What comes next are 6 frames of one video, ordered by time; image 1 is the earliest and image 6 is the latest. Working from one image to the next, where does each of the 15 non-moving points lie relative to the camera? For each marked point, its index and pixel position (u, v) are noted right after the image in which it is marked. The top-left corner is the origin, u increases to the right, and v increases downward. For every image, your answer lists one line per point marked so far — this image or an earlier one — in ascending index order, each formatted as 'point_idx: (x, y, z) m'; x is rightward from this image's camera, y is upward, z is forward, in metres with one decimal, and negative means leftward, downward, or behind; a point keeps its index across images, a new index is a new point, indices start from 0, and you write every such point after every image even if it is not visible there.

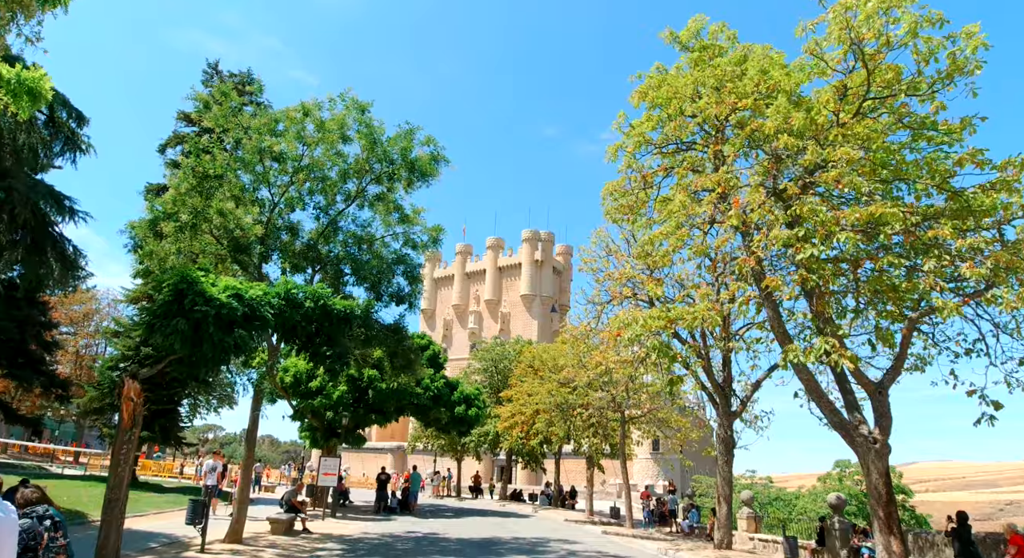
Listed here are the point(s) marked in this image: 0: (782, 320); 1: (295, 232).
0: (+4.3, -0.6, +9.9) m
1: (-4.9, +1.1, +14.3) m
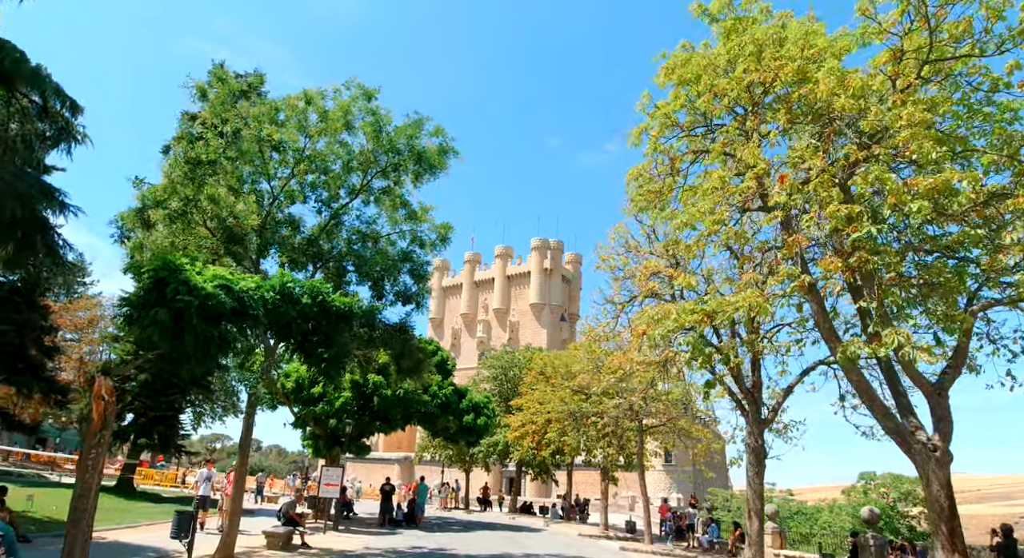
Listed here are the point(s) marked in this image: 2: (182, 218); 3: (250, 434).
0: (+4.6, -0.5, +9.0) m
1: (-4.7, +1.1, +13.4) m
2: (-6.3, +1.2, +12.1) m
3: (-4.9, -2.9, +11.6) m
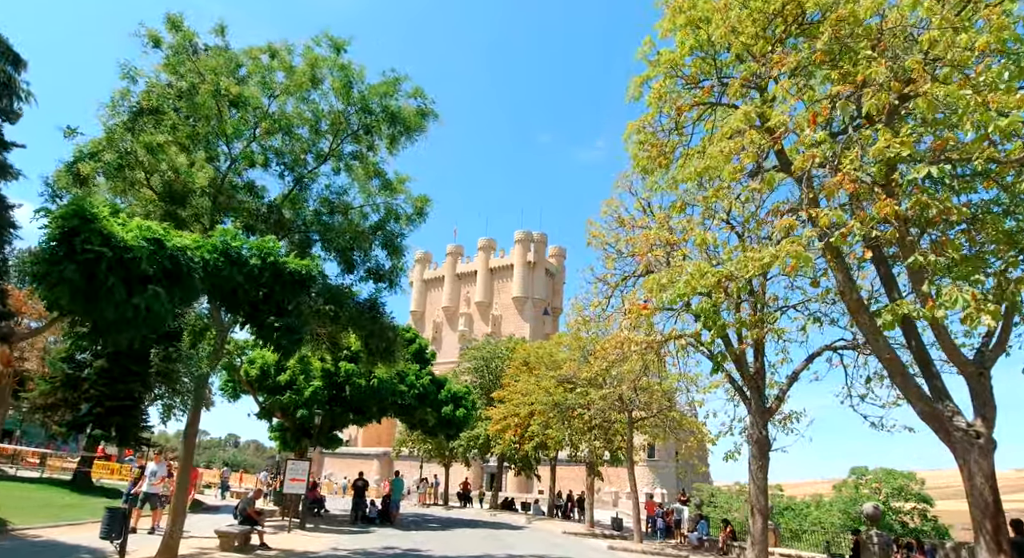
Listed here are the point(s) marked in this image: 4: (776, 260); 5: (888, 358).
0: (+4.3, 0.0, +7.9) m
1: (-5.0, +1.7, +12.1) m
2: (-6.6, +1.8, +10.7) m
3: (-5.2, -2.4, +10.3) m
4: (+3.4, +0.3, +8.0) m
5: (+4.6, -1.0, +7.6) m
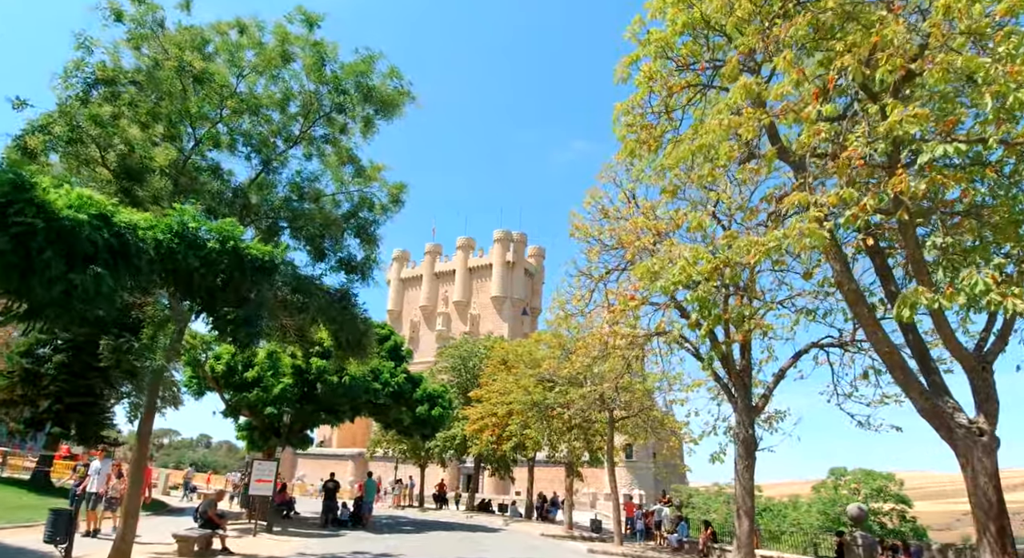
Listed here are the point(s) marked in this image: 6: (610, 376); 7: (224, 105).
0: (+4.1, +0.1, +7.5) m
1: (-5.3, +1.9, +11.4) m
2: (-6.9, +2.0, +9.9) m
3: (-5.6, -2.2, +9.6) m
4: (+3.2, +0.4, +7.6) m
5: (+4.4, -0.9, +7.2) m
6: (+2.6, -2.6, +16.7) m
7: (-5.4, +3.3, +11.6) m
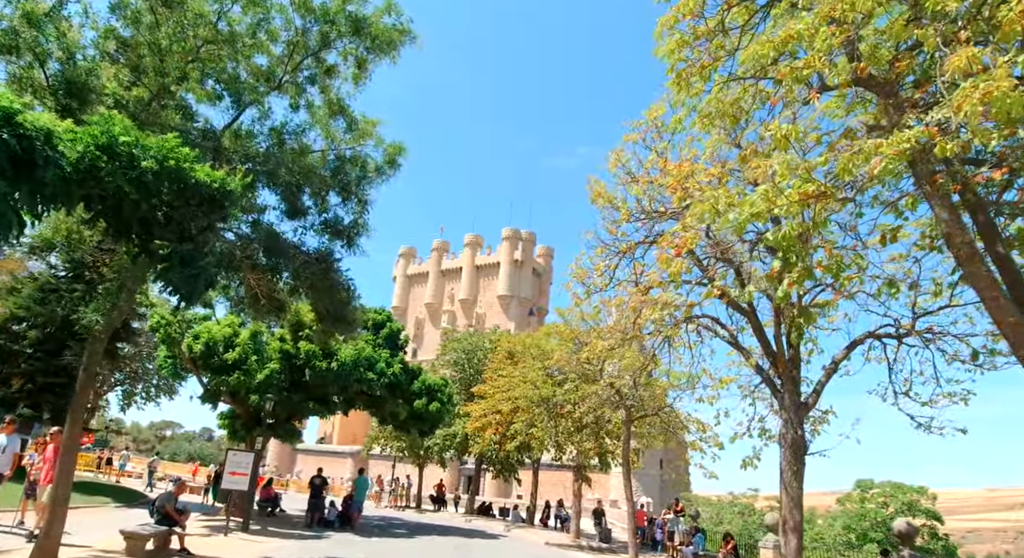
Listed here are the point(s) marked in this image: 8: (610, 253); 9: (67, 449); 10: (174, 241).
0: (+4.2, +0.5, +5.8) m
1: (-5.1, +2.6, +9.8) m
2: (-6.7, +2.7, +8.4) m
3: (-5.5, -1.5, +8.0) m
4: (+3.3, +0.8, +5.9) m
5: (+4.5, -0.4, +5.6) m
6: (+2.8, -2.2, +15.0) m
7: (-5.1, +3.9, +10.0) m
8: (+1.7, +0.4, +10.8) m
9: (-5.6, -2.1, +7.8) m
10: (-3.4, +0.4, +6.4) m
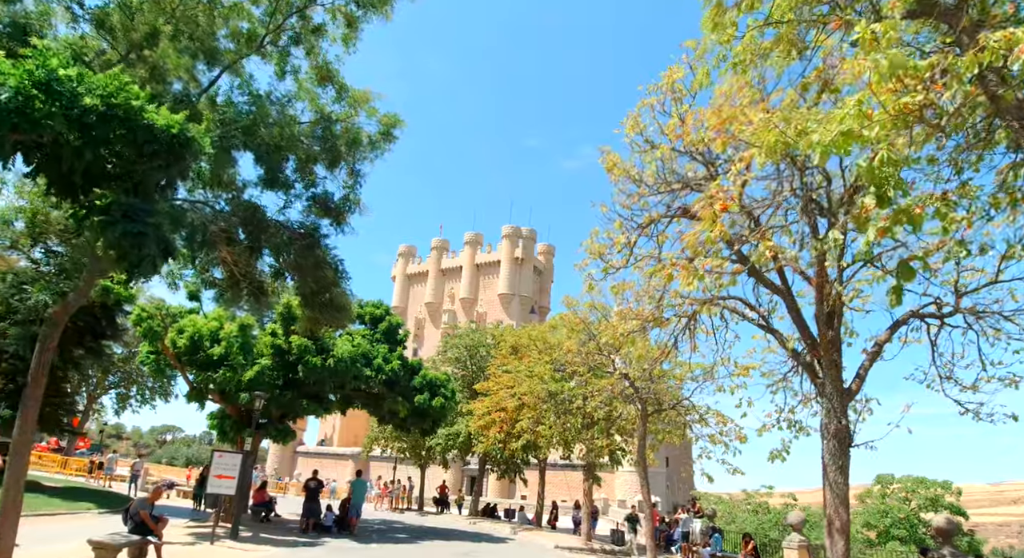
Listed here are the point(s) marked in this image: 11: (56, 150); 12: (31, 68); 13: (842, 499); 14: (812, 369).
0: (+4.4, +0.9, +4.9) m
1: (-5.0, +2.8, +8.8) m
2: (-6.6, +3.0, +7.4) m
3: (-5.3, -1.2, +7.0) m
4: (+3.4, +1.2, +4.9) m
5: (+4.6, 0.0, +4.6) m
6: (+2.9, -1.8, +14.0) m
7: (-5.1, +4.2, +9.1) m
8: (+1.8, +0.8, +9.9) m
9: (-5.5, -1.9, +6.8) m
10: (-3.3, +0.7, +5.4) m
11: (-3.8, +1.0, +5.1) m
12: (-3.8, +1.6, +4.8) m
13: (+4.4, -2.9, +8.3) m
14: (+4.5, -1.4, +9.3) m
